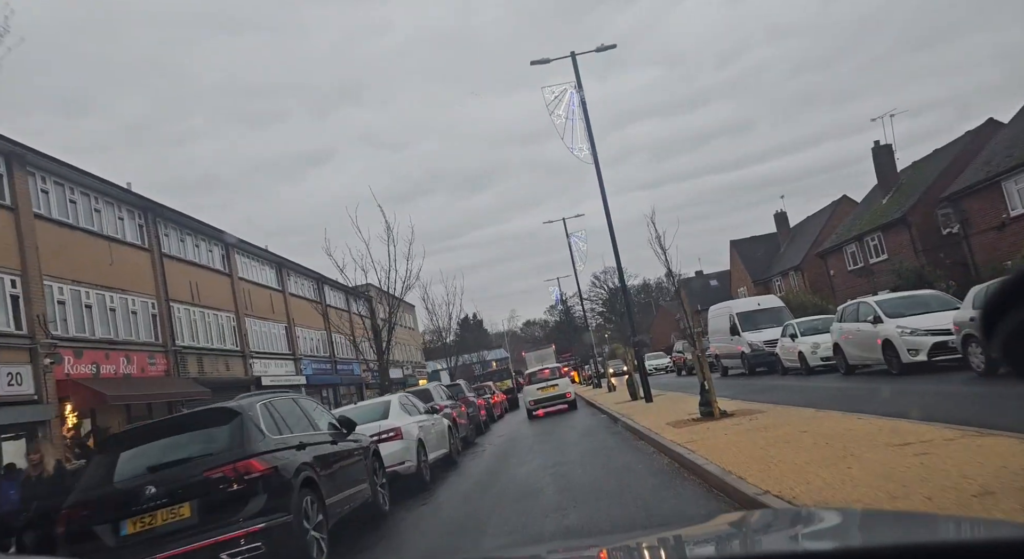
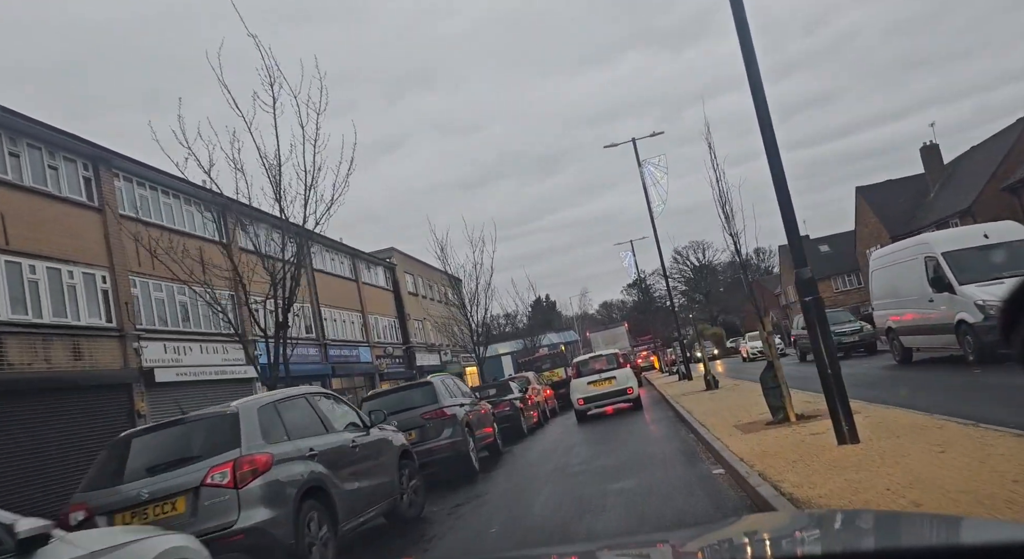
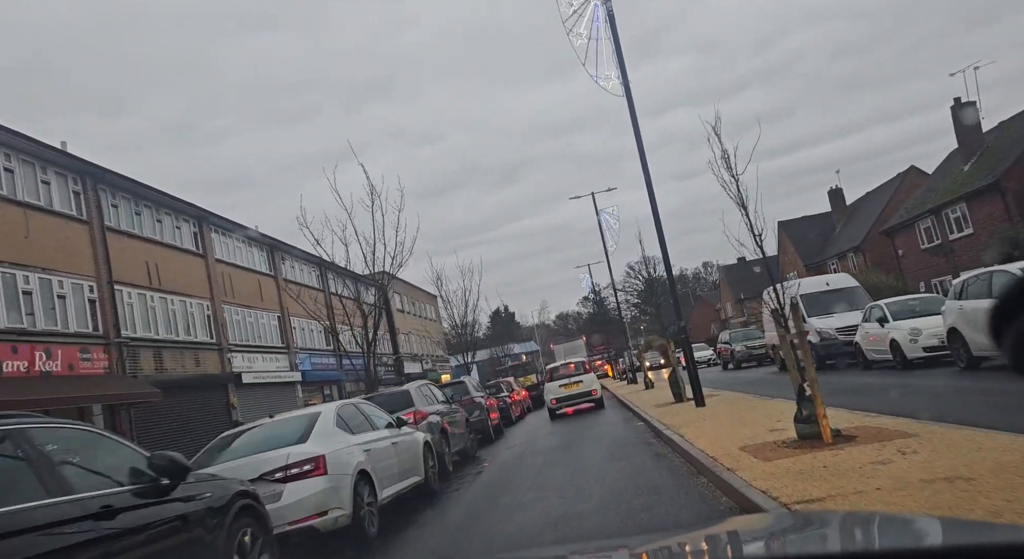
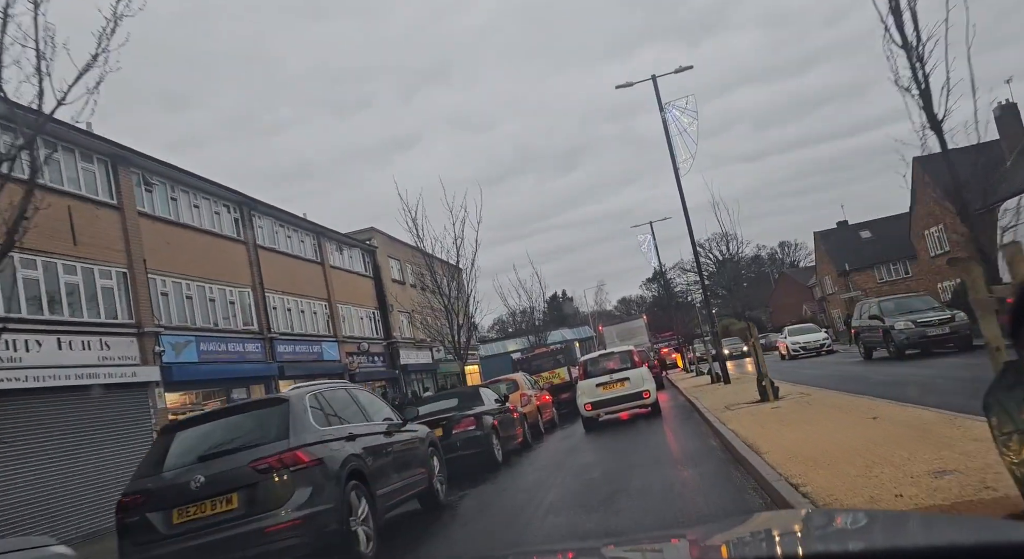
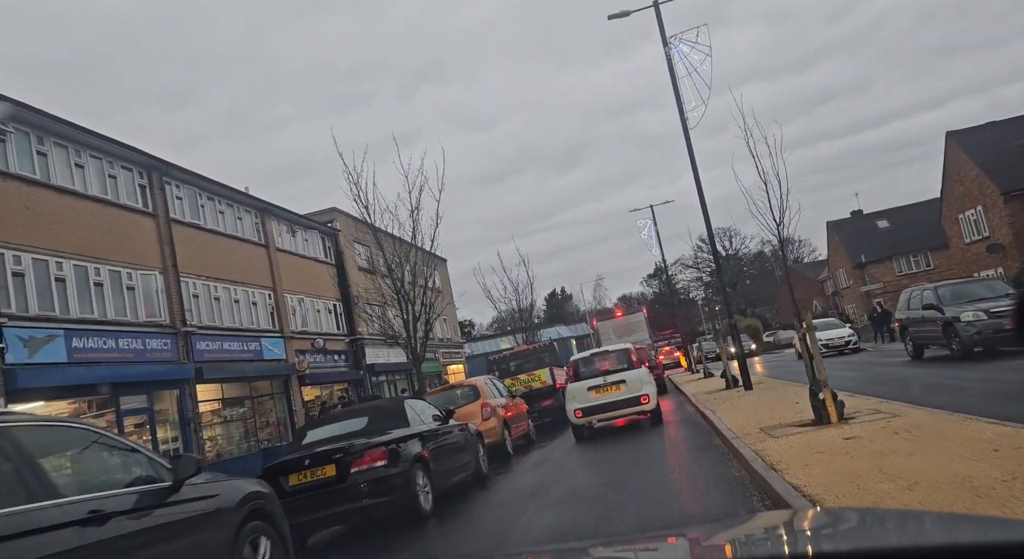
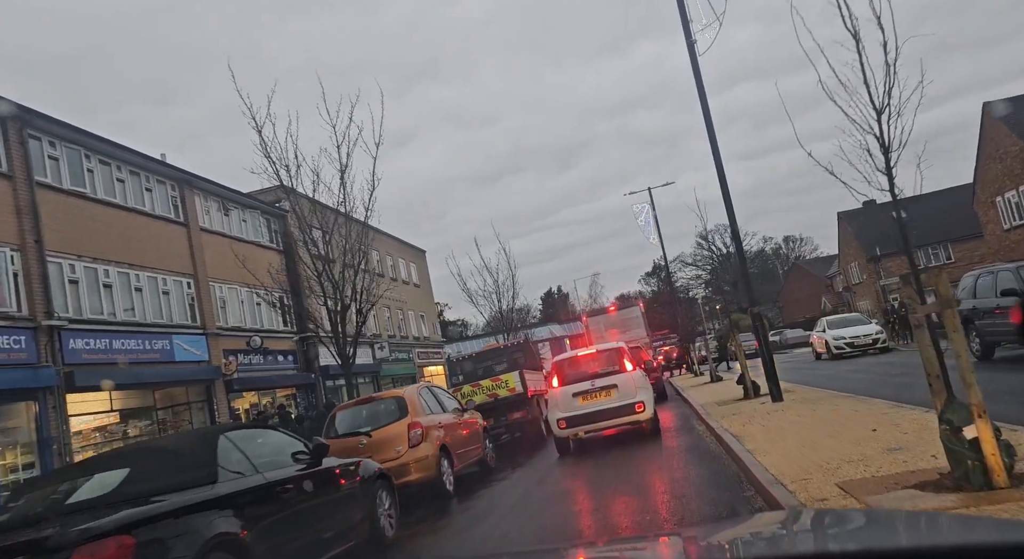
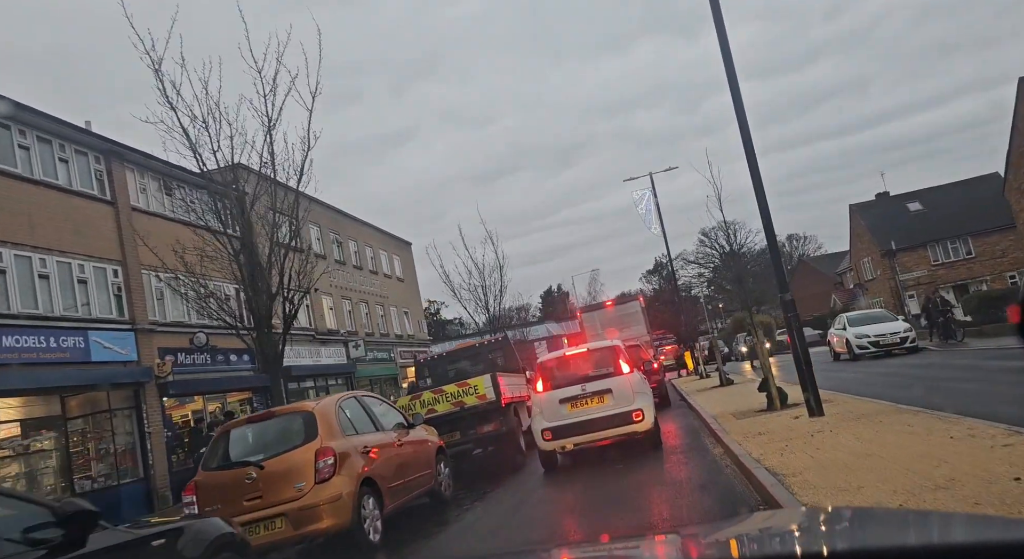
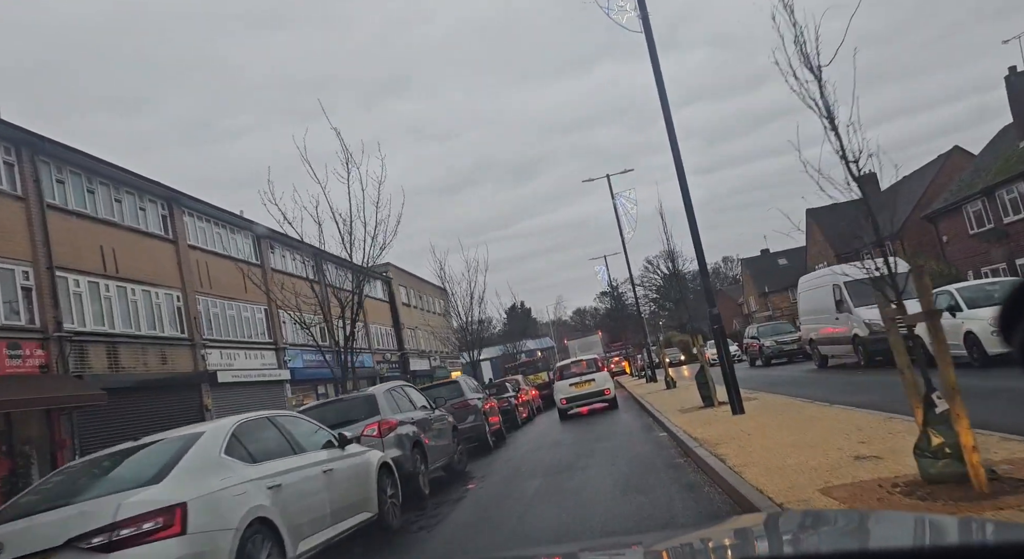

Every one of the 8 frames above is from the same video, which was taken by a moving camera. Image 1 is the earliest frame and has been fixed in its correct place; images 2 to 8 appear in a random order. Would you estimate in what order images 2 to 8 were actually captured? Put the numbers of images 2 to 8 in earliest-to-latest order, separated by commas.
3, 8, 2, 4, 5, 6, 7
